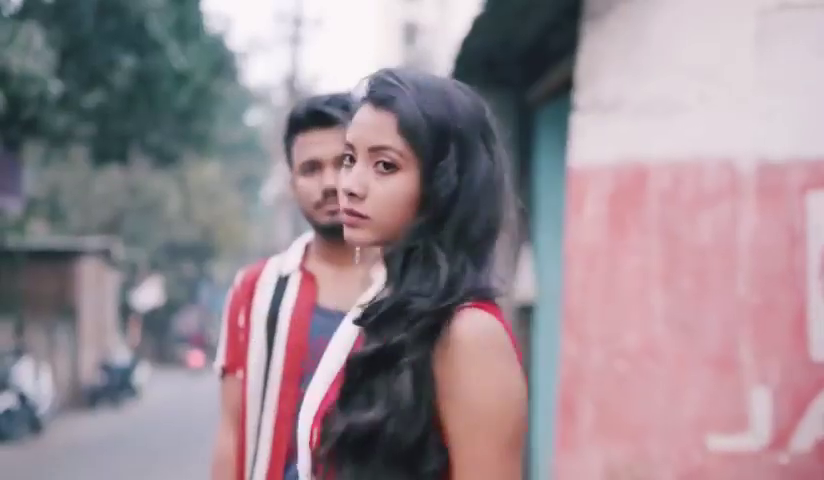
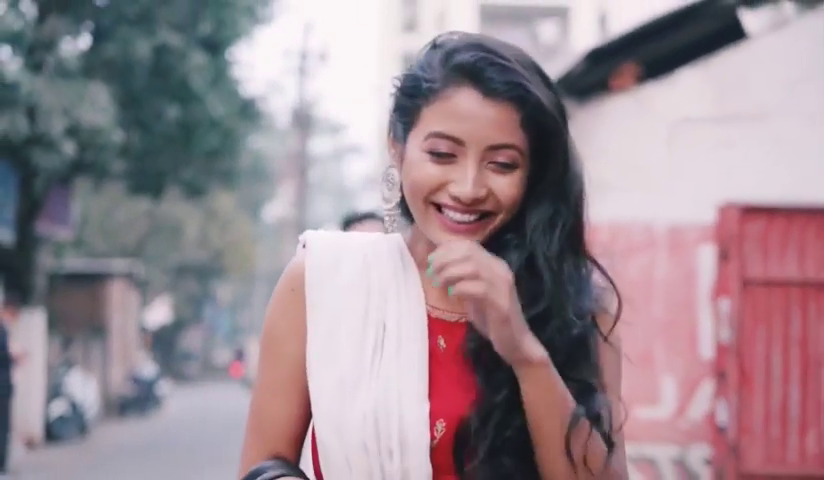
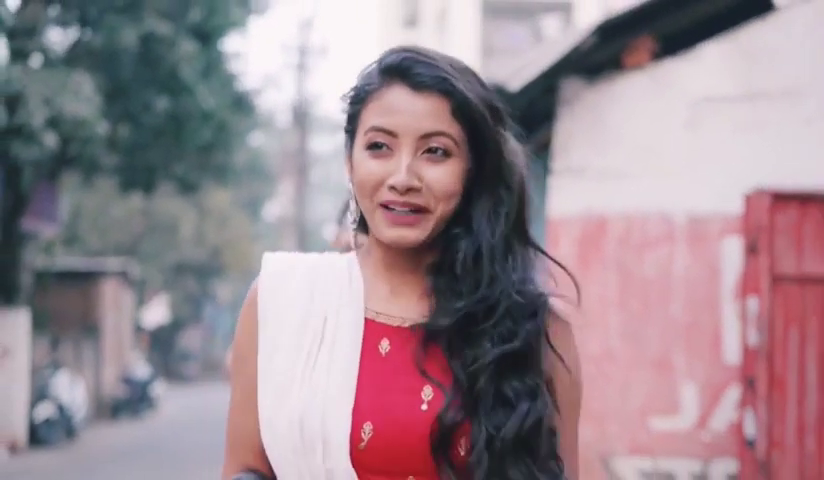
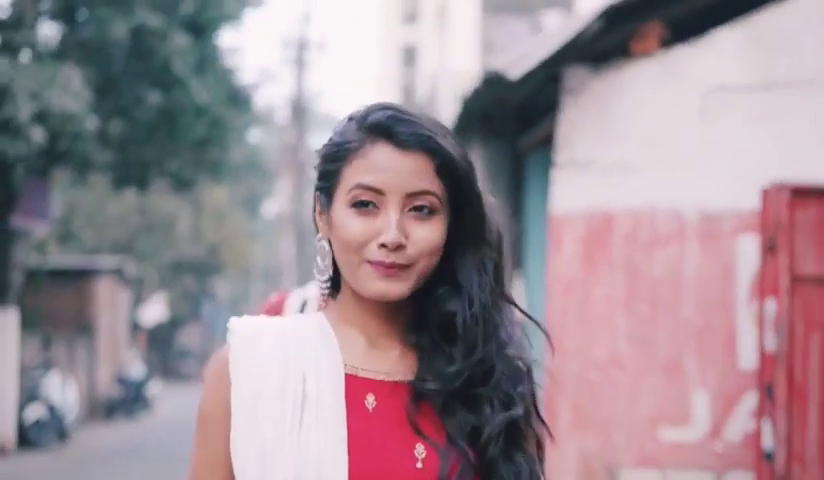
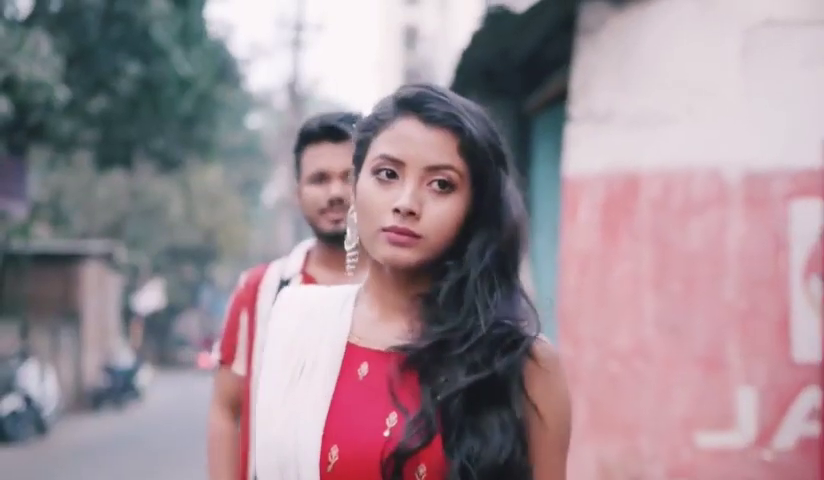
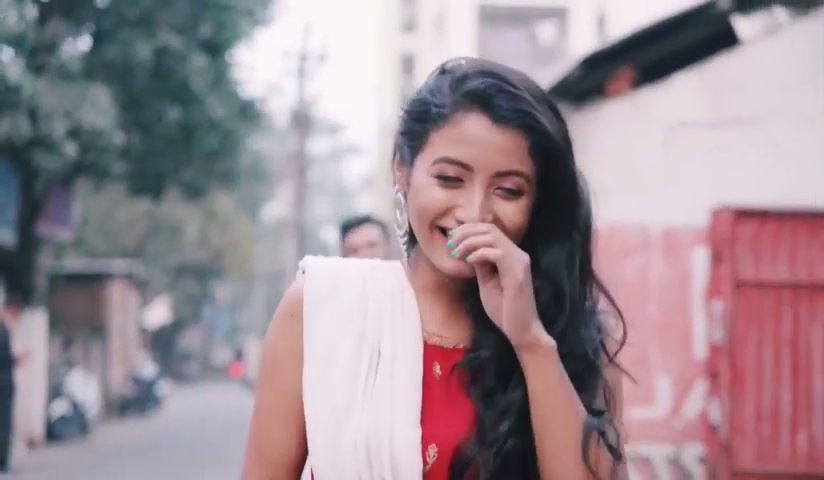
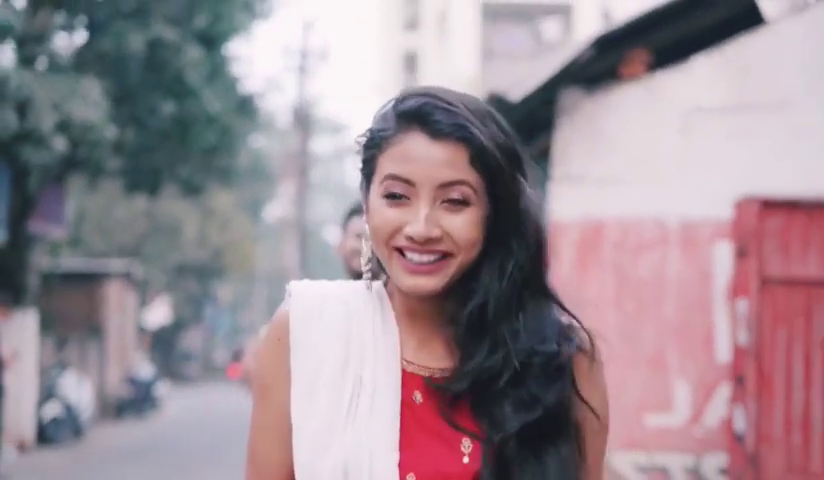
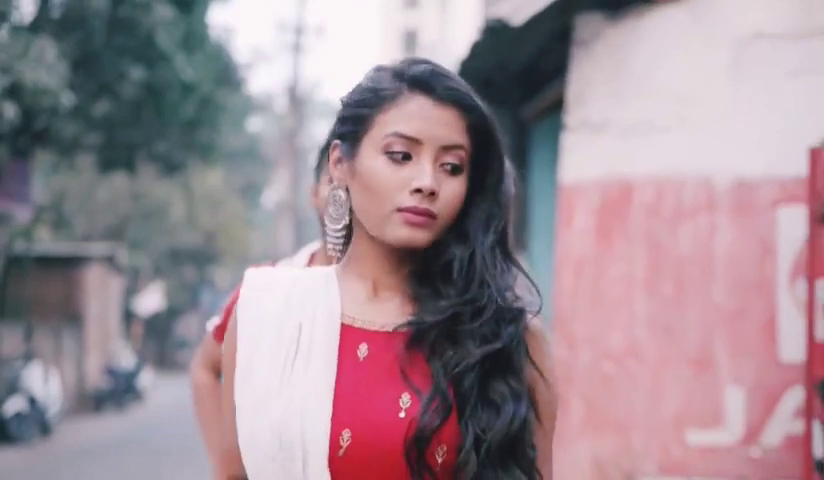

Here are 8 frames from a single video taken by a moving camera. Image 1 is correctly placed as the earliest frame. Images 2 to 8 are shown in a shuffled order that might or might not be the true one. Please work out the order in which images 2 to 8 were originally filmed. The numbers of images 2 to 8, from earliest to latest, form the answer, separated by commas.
5, 8, 4, 3, 7, 2, 6
